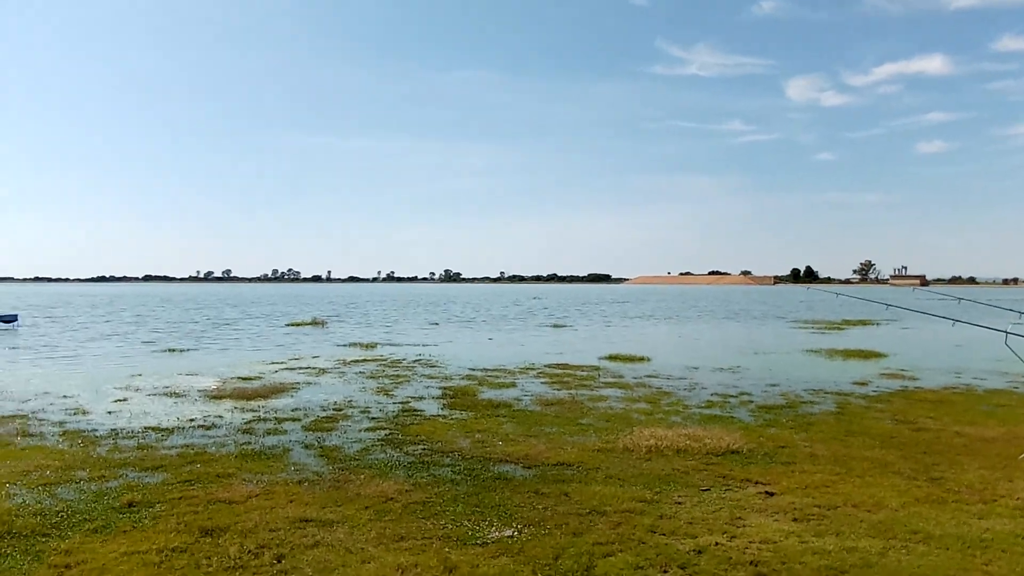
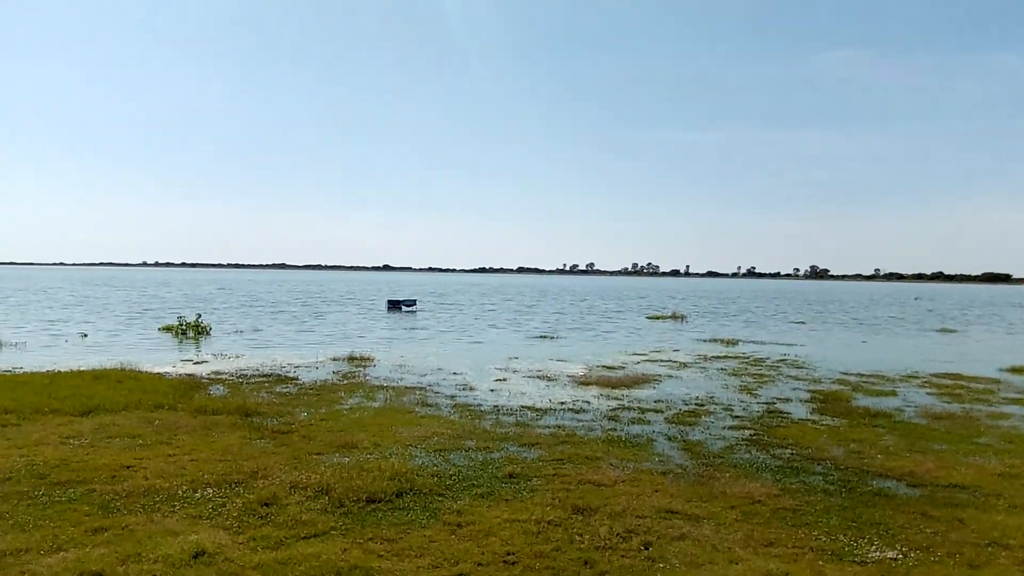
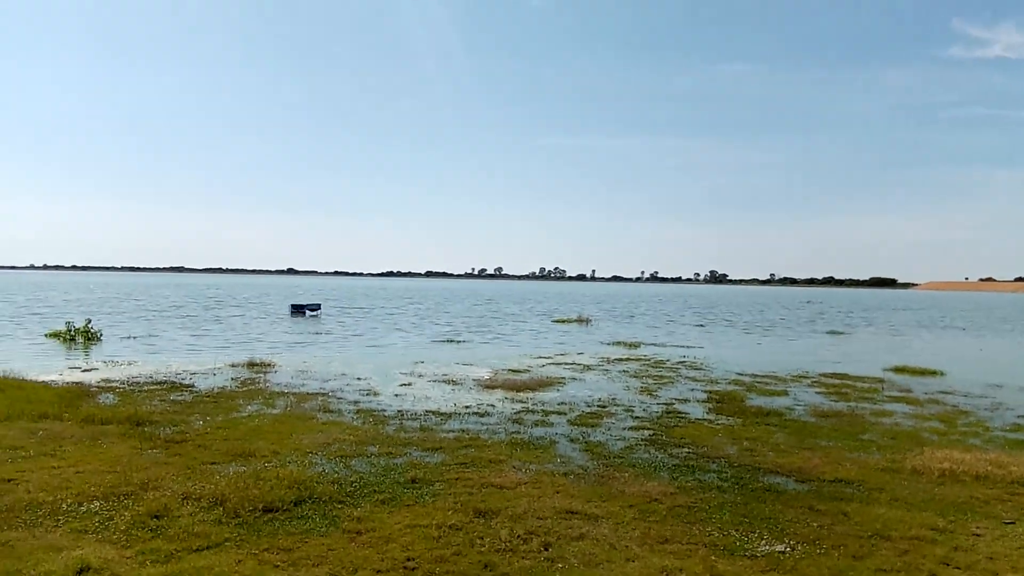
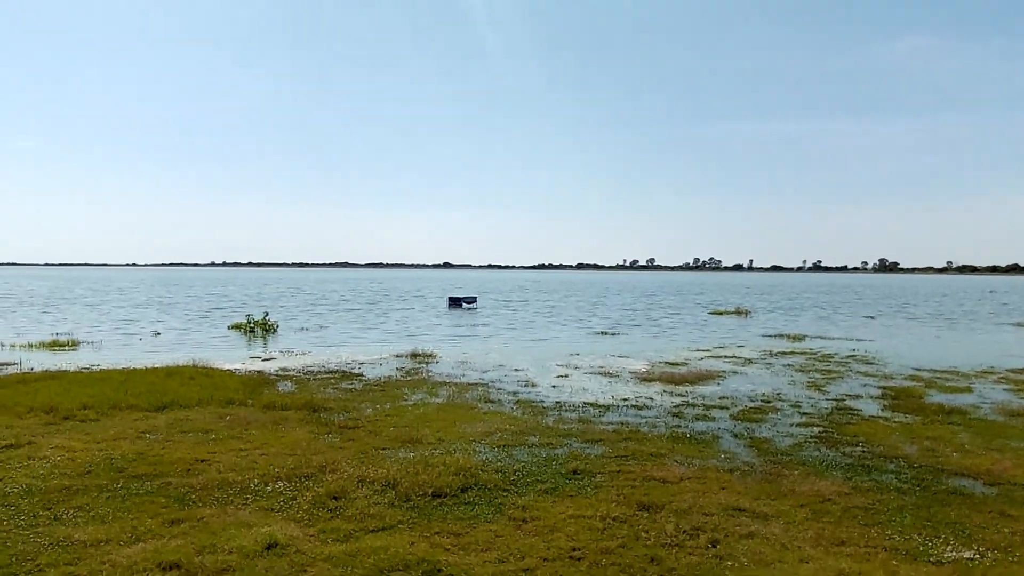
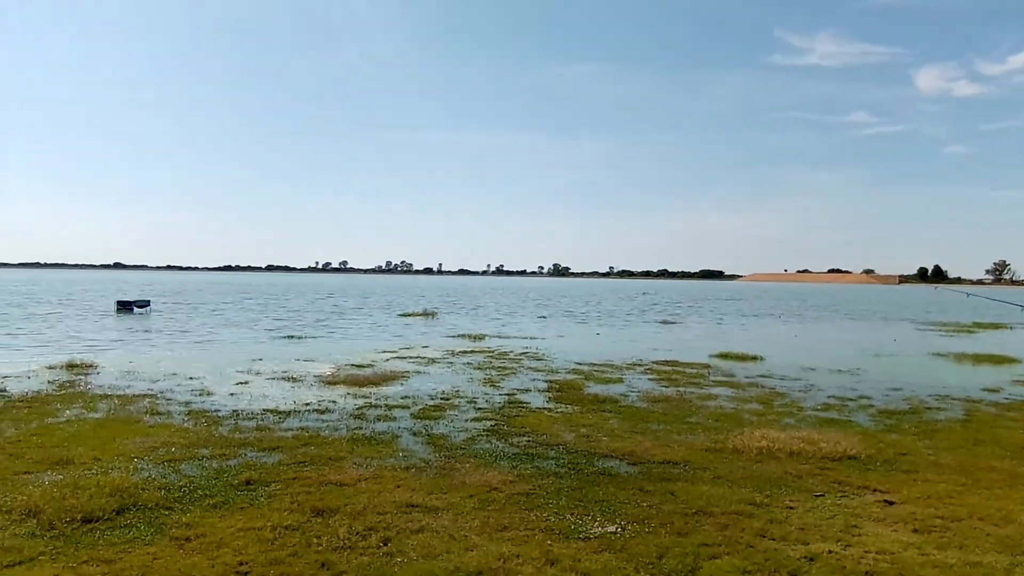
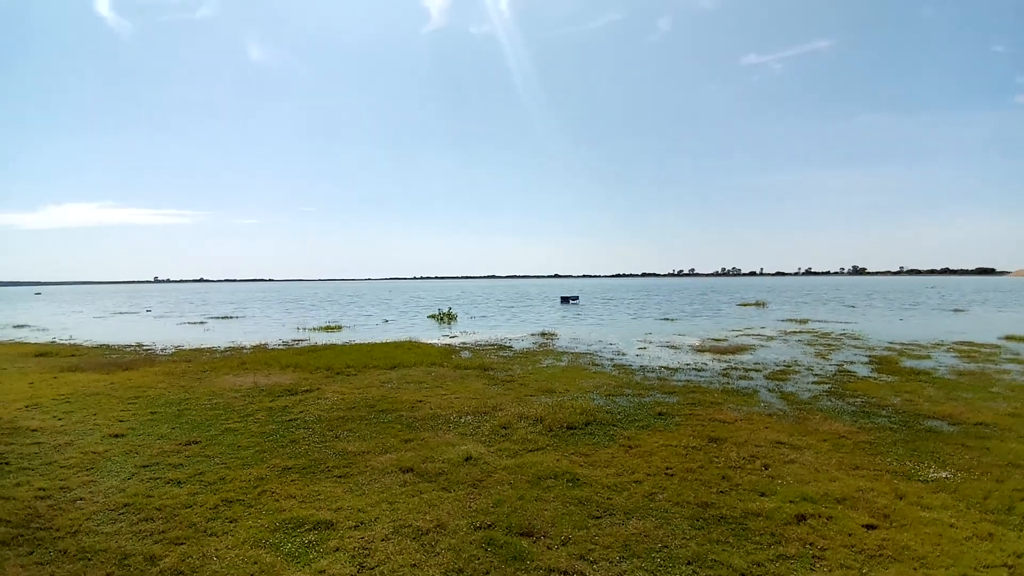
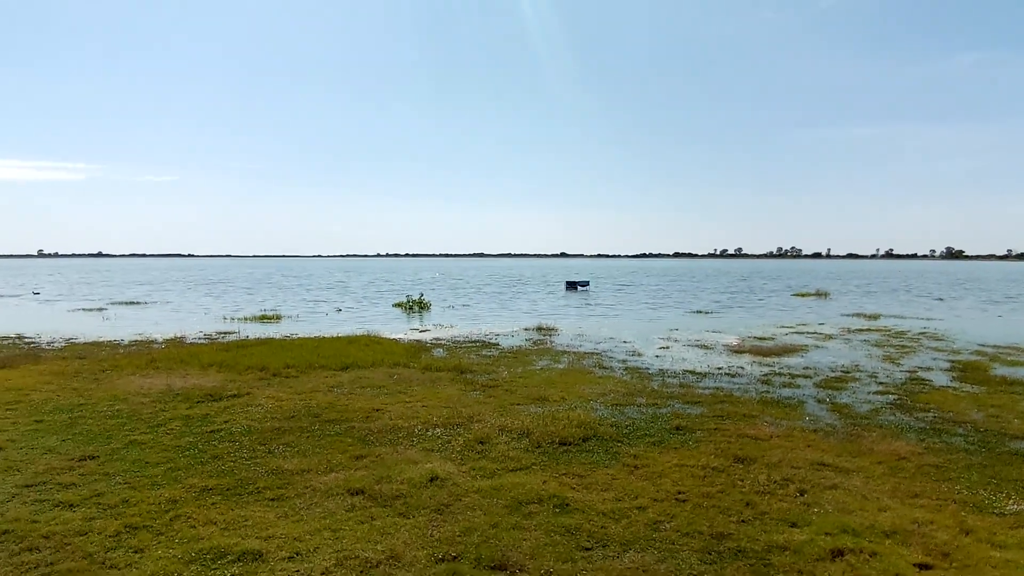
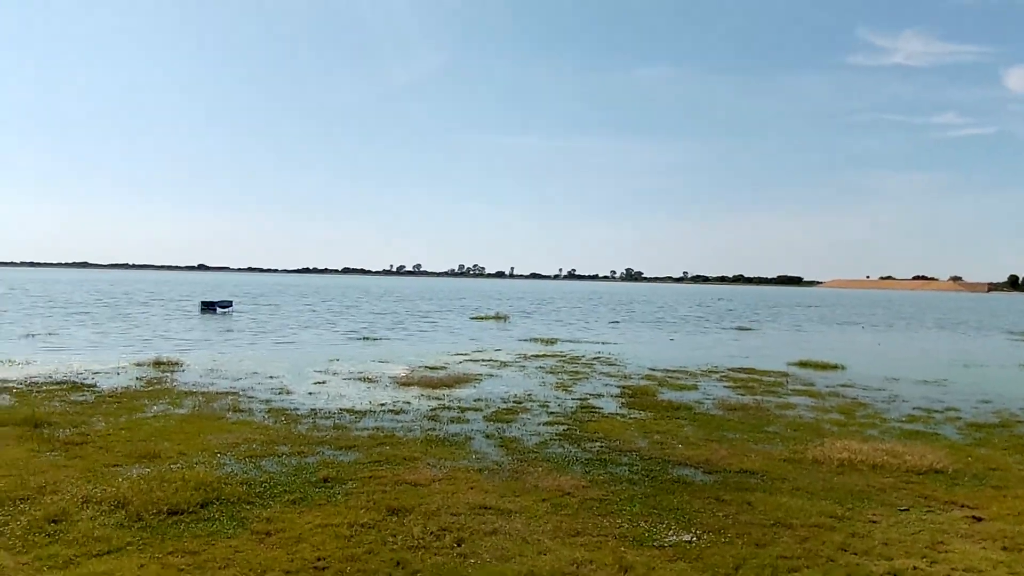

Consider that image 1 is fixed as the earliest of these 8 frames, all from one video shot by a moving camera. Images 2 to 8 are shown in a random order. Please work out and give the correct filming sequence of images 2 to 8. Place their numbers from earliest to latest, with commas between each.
5, 8, 3, 2, 4, 7, 6
